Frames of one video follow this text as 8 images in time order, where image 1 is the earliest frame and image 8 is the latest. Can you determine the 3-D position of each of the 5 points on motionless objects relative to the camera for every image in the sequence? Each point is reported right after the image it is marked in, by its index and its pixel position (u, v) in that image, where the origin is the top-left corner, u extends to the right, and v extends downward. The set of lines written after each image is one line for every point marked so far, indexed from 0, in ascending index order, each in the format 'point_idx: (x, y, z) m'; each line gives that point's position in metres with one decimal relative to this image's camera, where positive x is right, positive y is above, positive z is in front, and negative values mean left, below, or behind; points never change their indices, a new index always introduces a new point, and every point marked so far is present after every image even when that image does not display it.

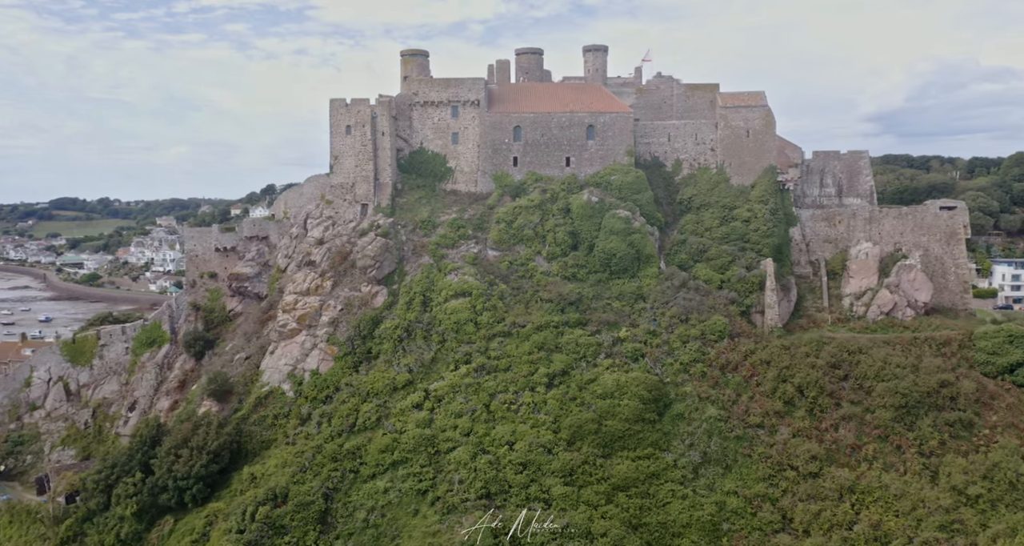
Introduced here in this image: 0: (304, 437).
0: (-5.7, -4.5, +19.8) m
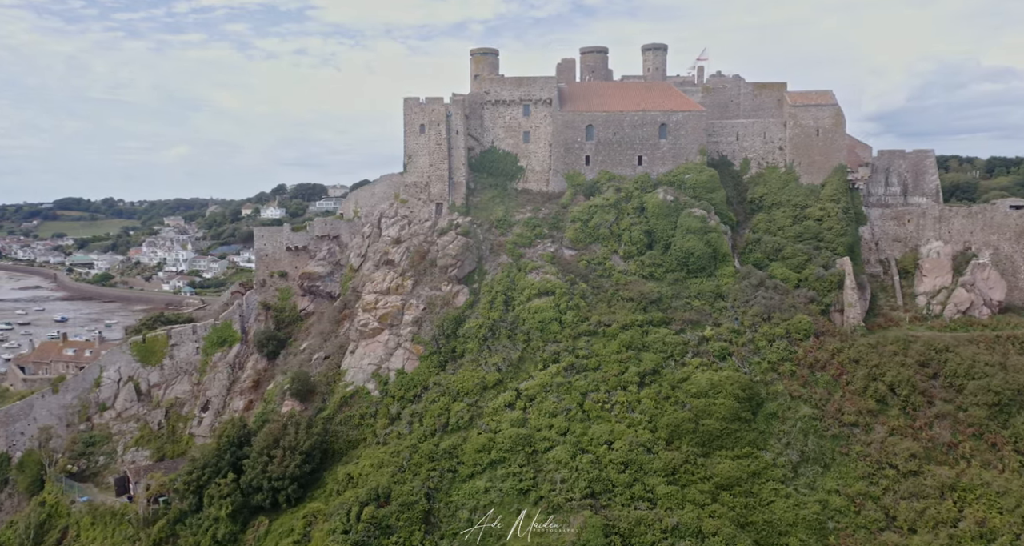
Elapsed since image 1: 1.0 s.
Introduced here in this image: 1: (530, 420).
0: (-3.2, -4.5, +19.7) m
1: (+0.5, -3.9, +19.3) m
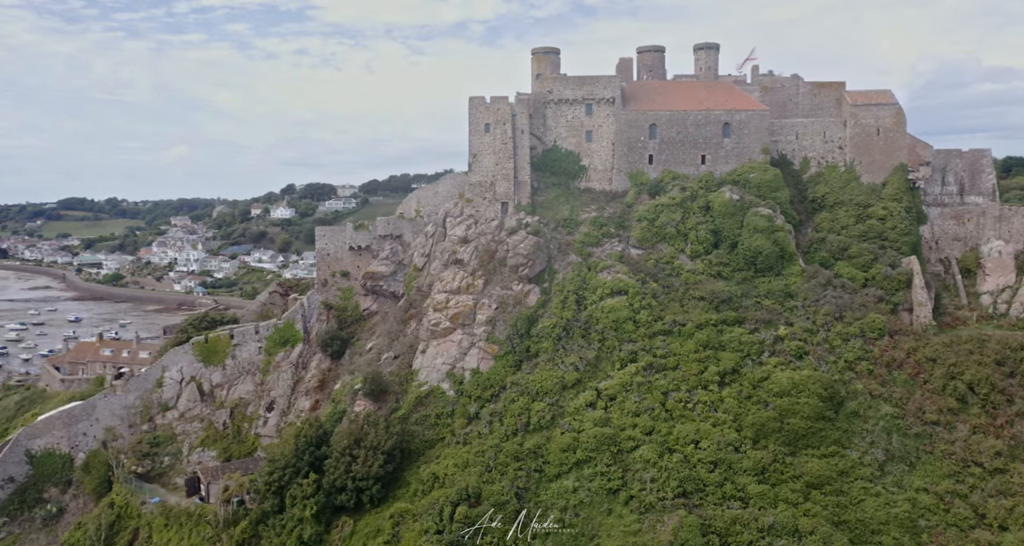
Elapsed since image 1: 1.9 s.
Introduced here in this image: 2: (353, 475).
0: (-0.9, -4.4, +19.7) m
1: (+2.7, -3.9, +19.3) m
2: (-4.2, -5.3, +19.0) m
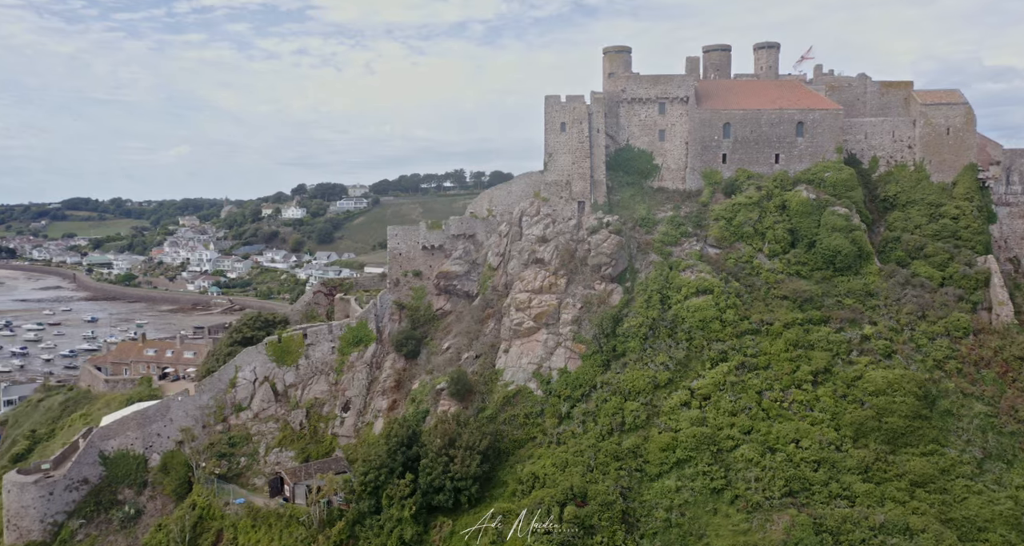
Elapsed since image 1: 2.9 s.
0: (+1.6, -4.4, +19.6) m
1: (+5.3, -3.9, +19.3) m
2: (-1.6, -5.3, +18.9) m
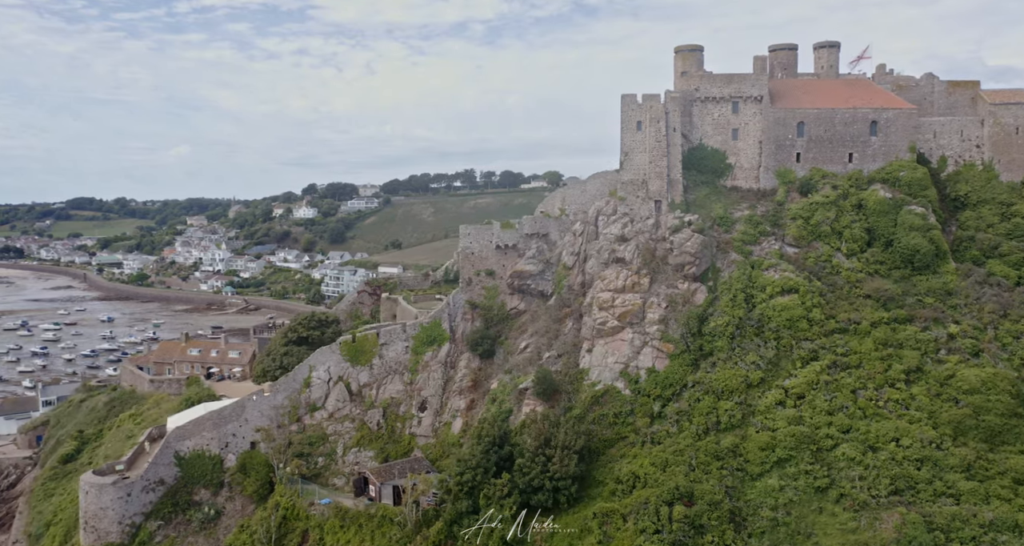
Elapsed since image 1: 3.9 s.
0: (+4.2, -4.4, +19.6) m
1: (+7.8, -3.8, +19.2) m
2: (+1.0, -5.3, +18.9) m
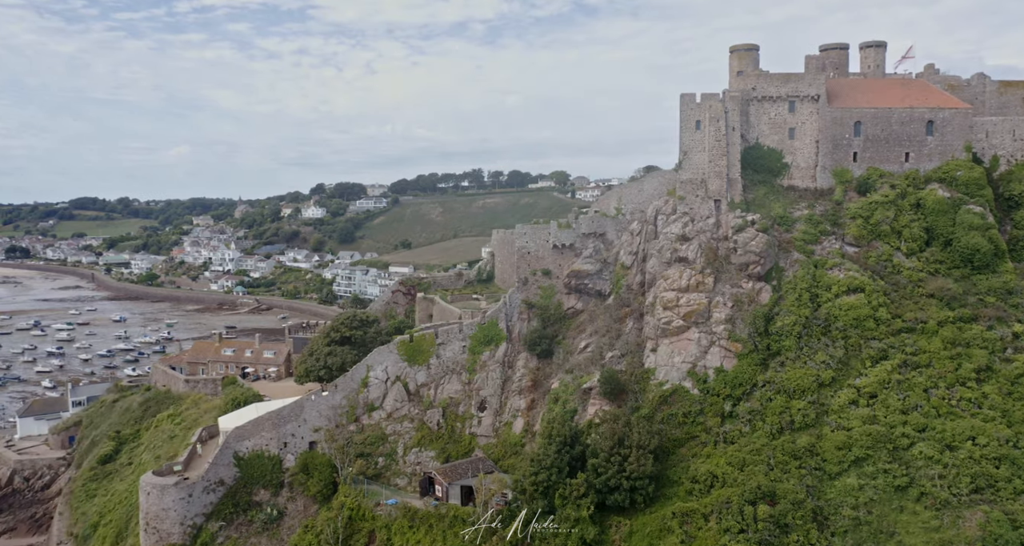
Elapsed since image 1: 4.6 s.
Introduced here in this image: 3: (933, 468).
0: (+6.2, -4.4, +19.6) m
1: (+9.8, -3.8, +19.2) m
2: (+3.0, -5.2, +18.8) m
3: (+10.6, -4.9, +18.1) m
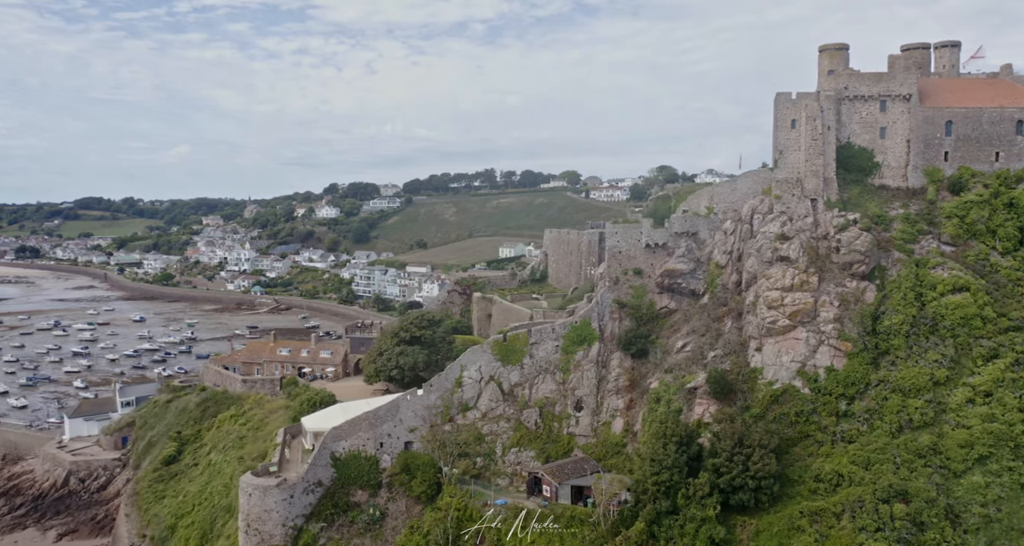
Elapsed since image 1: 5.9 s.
0: (+9.4, -4.3, +19.6) m
1: (+13.1, -3.8, +19.3) m
2: (+6.2, -5.2, +18.8) m
3: (+13.8, -4.9, +18.1) m
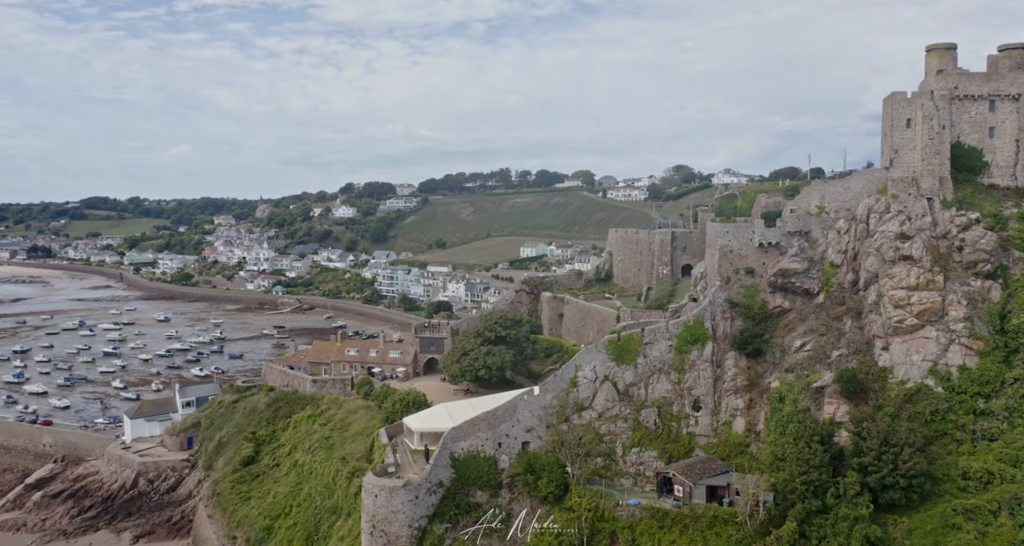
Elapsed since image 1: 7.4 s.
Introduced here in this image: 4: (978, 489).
0: (+13.3, -4.3, +19.6) m
1: (+17.0, -3.8, +19.4) m
2: (+10.1, -5.2, +18.8) m
3: (+17.7, -4.8, +18.2) m
4: (+12.0, -5.5, +18.6) m
